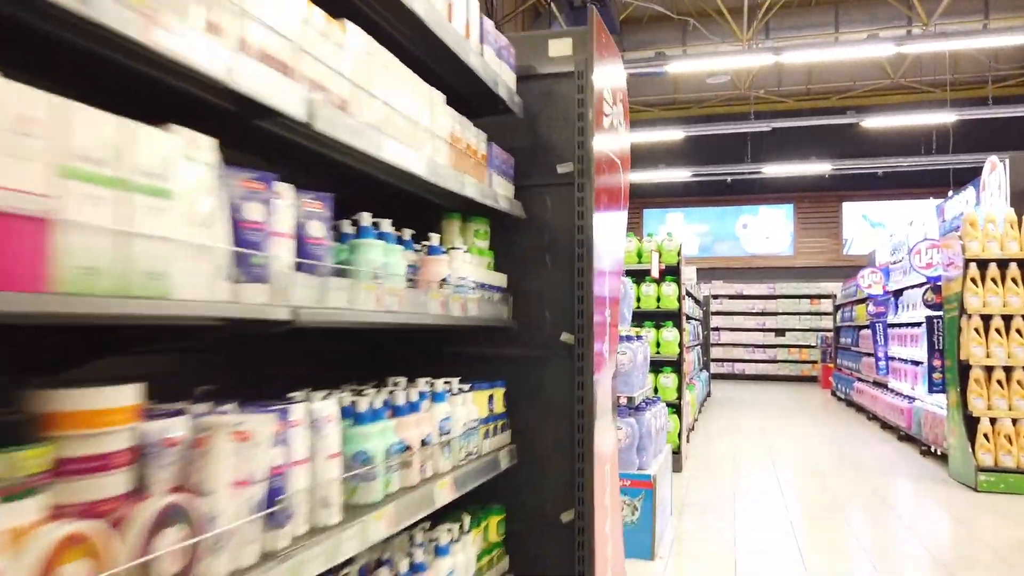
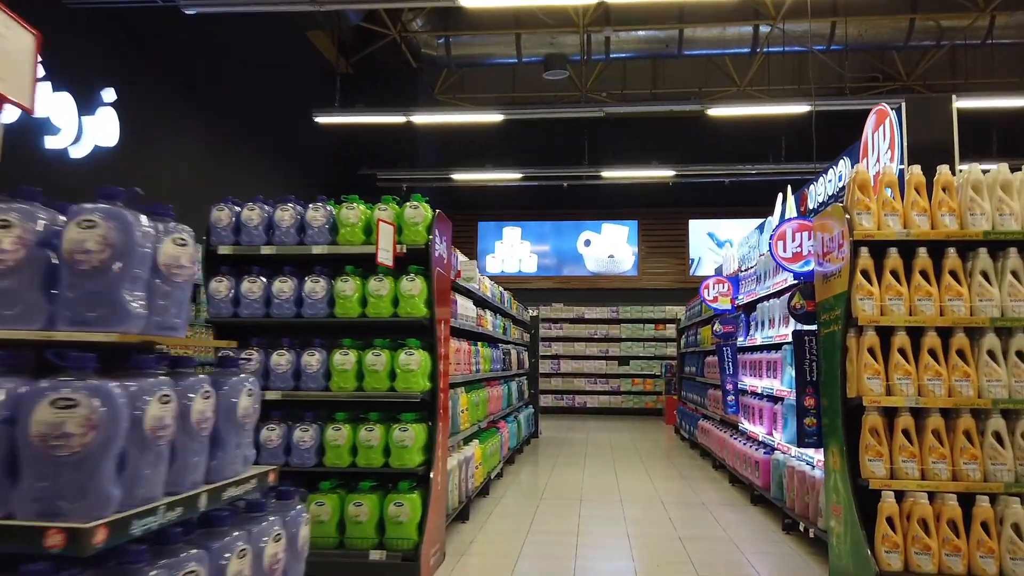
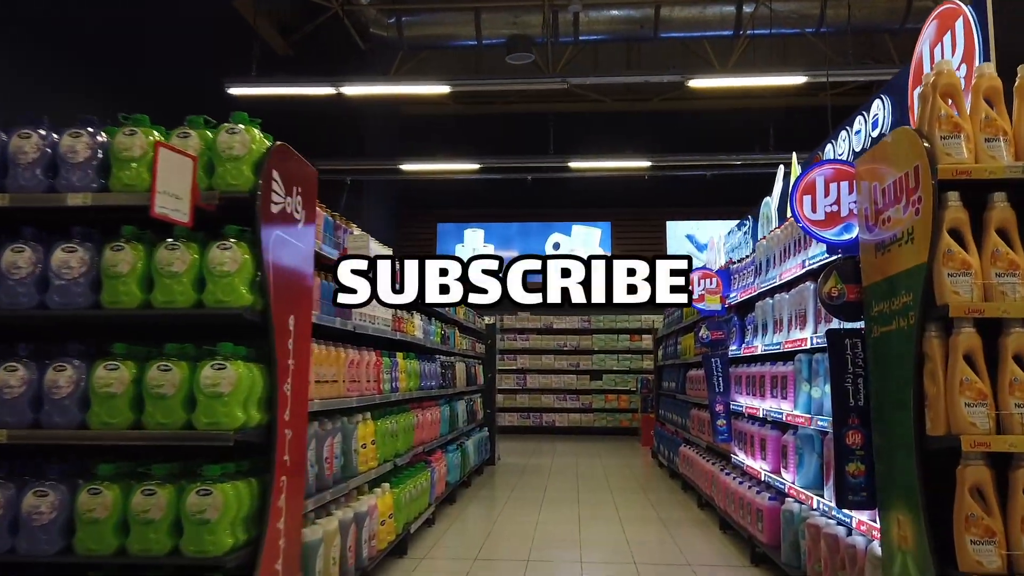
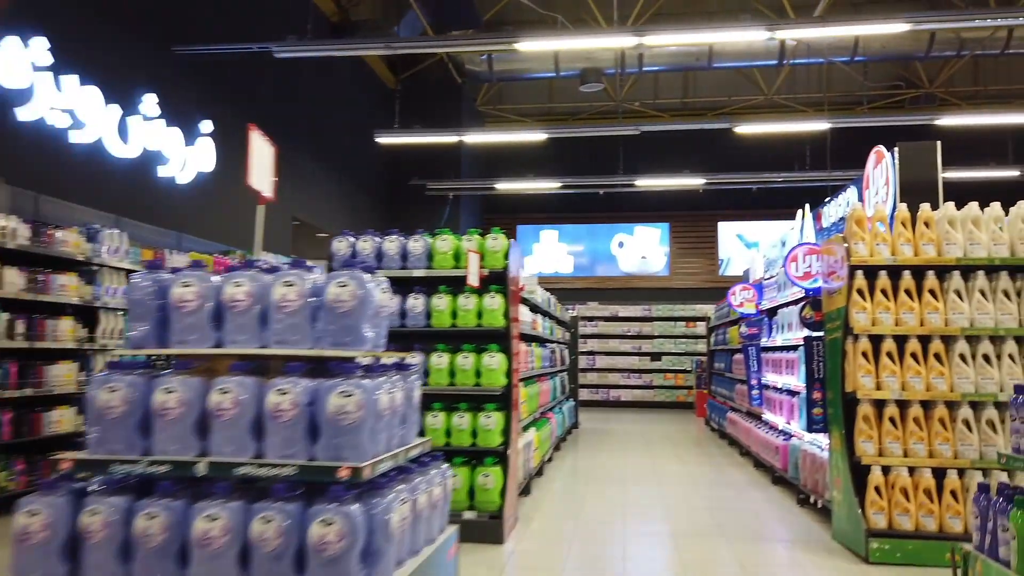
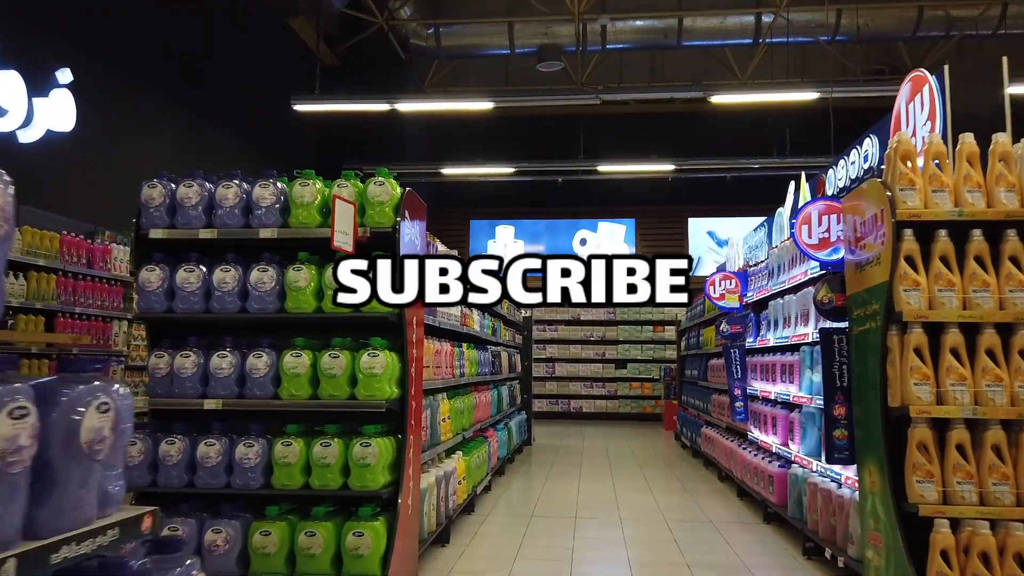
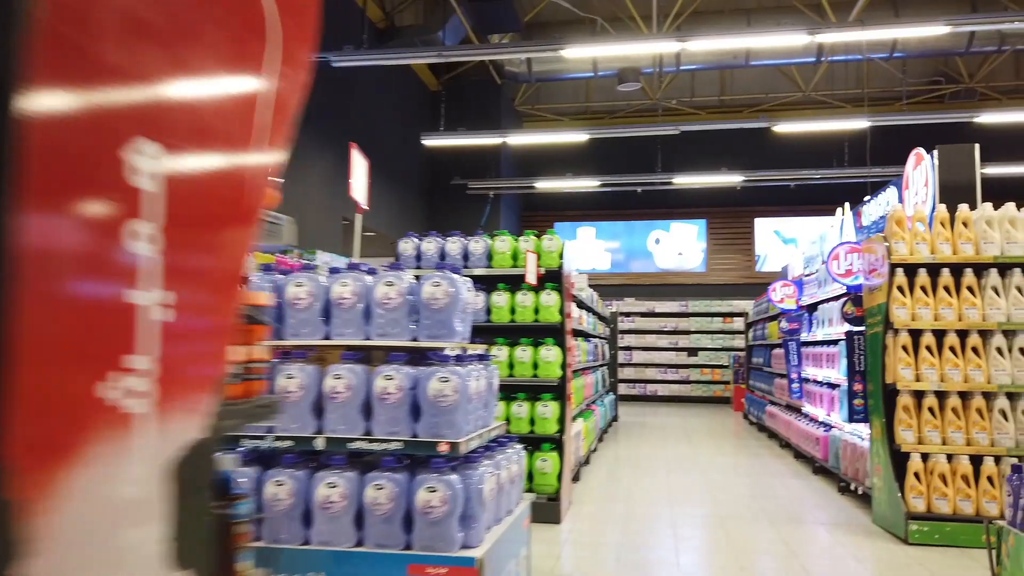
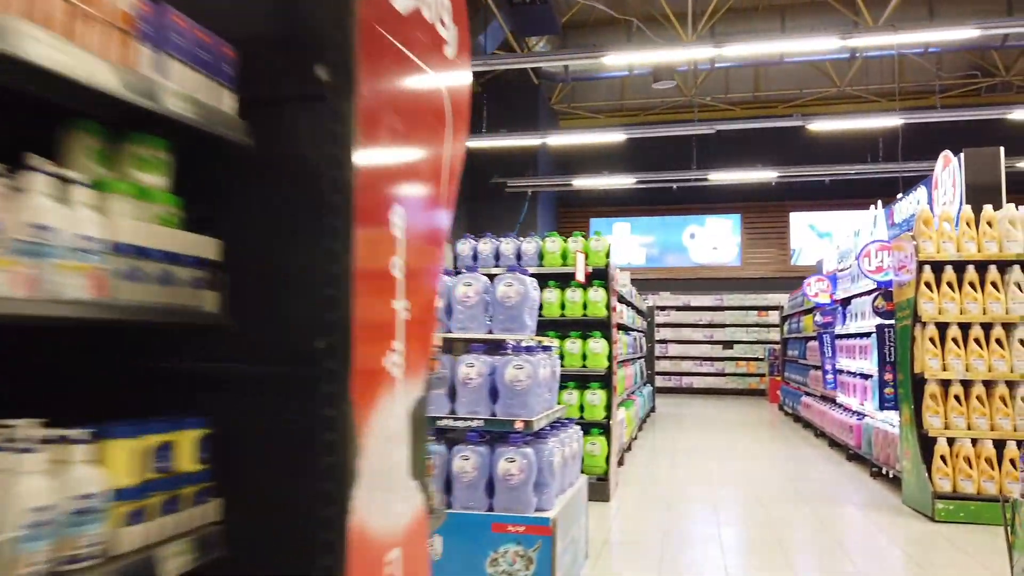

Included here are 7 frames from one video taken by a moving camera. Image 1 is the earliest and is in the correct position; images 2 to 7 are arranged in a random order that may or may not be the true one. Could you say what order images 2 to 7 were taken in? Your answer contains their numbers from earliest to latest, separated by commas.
7, 6, 4, 2, 5, 3
